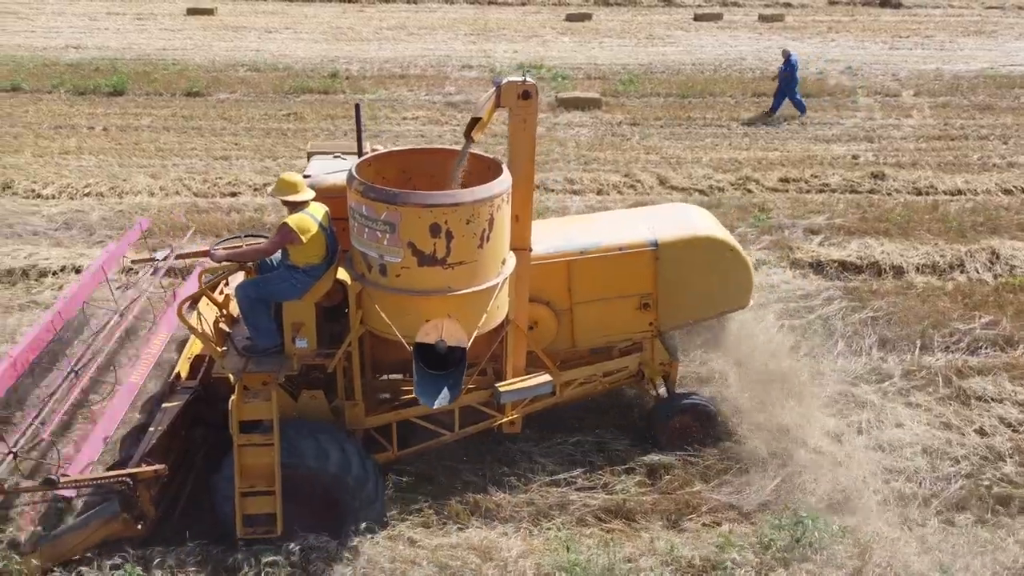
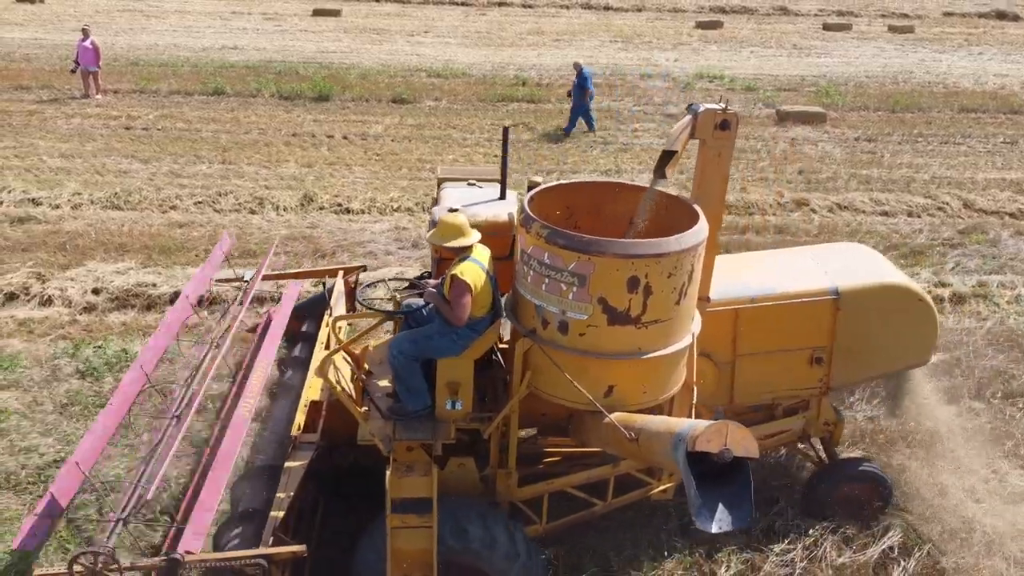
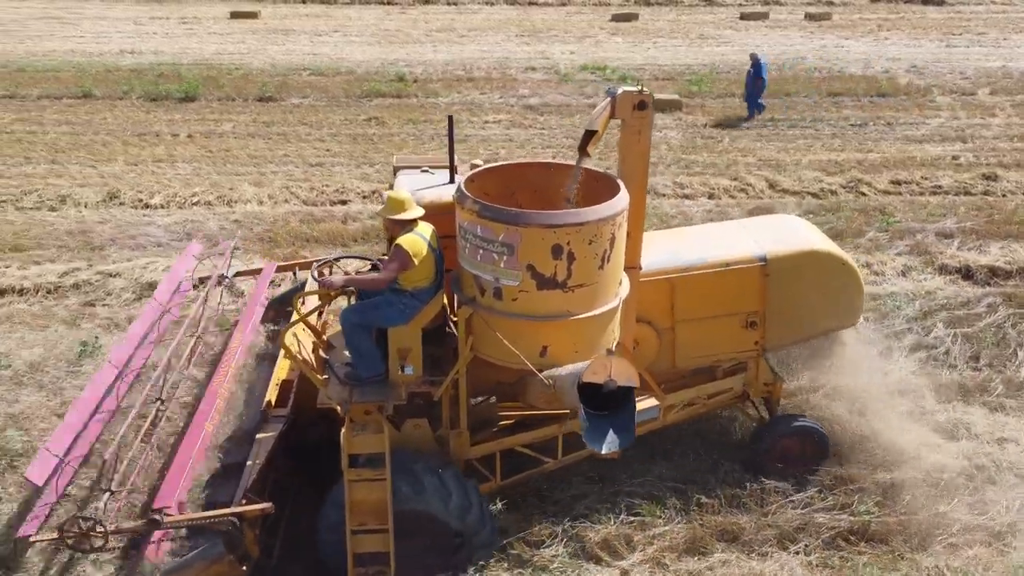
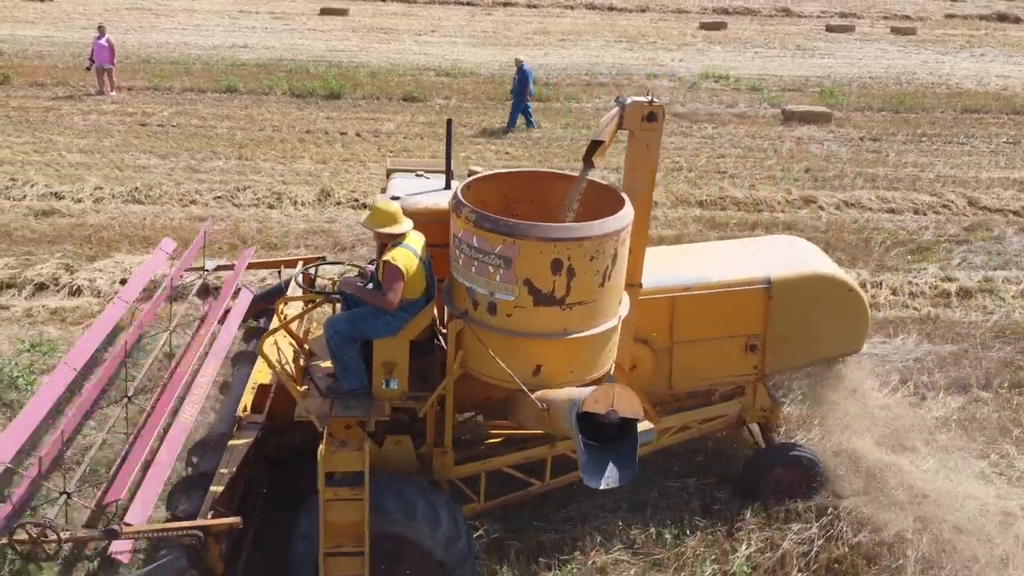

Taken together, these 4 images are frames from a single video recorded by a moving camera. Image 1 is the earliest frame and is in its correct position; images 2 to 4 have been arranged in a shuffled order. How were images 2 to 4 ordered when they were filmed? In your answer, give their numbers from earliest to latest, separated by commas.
3, 2, 4
